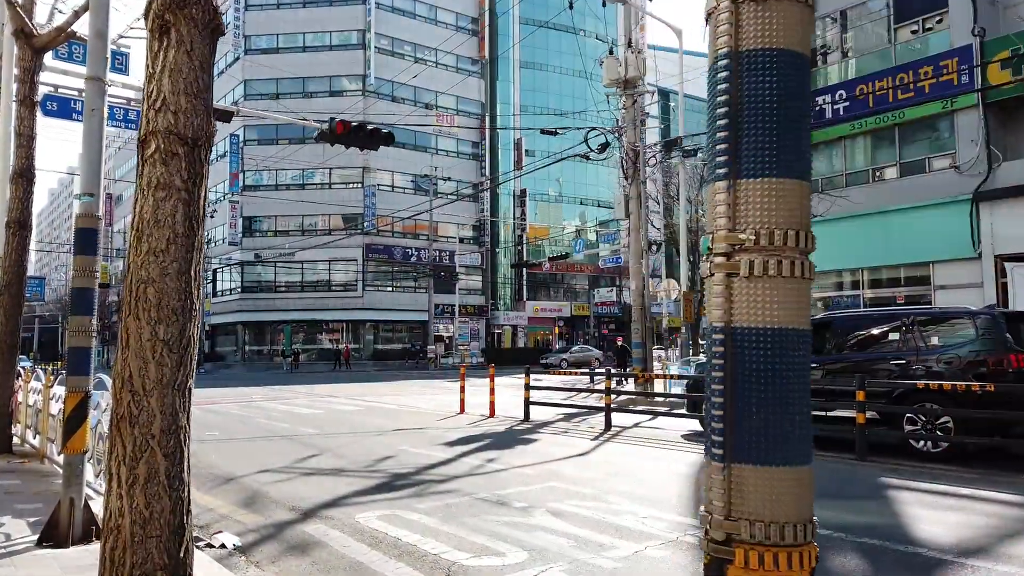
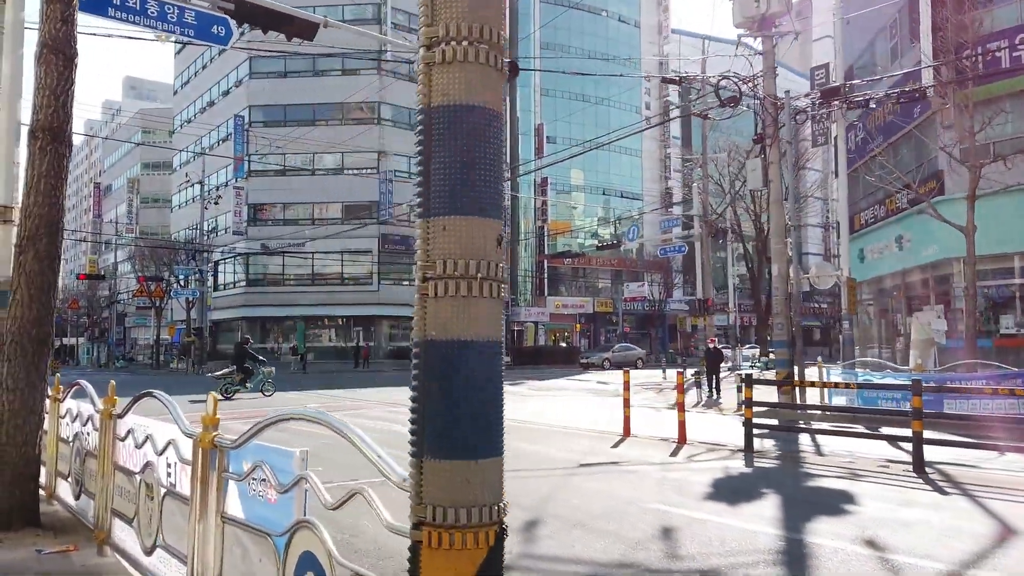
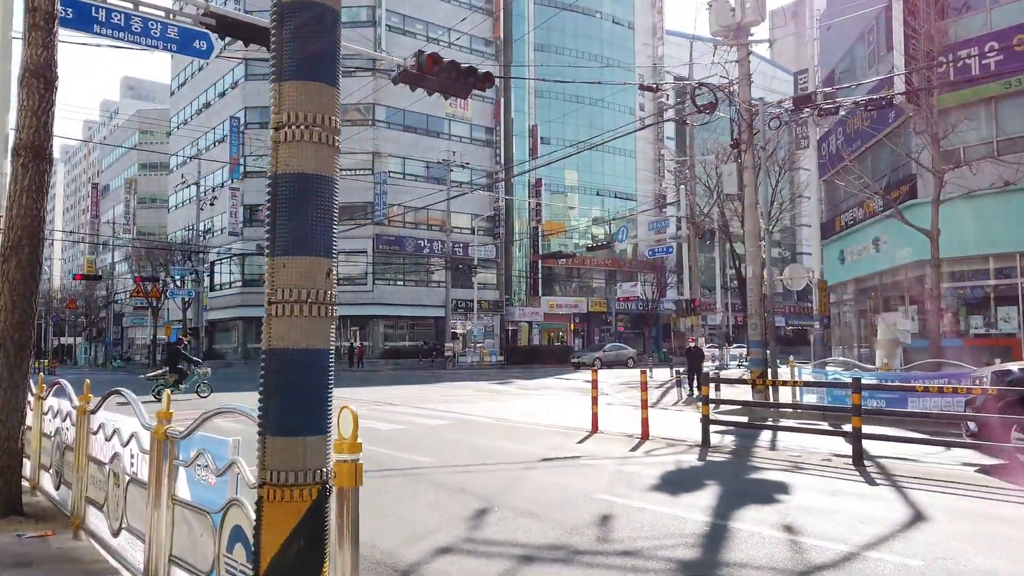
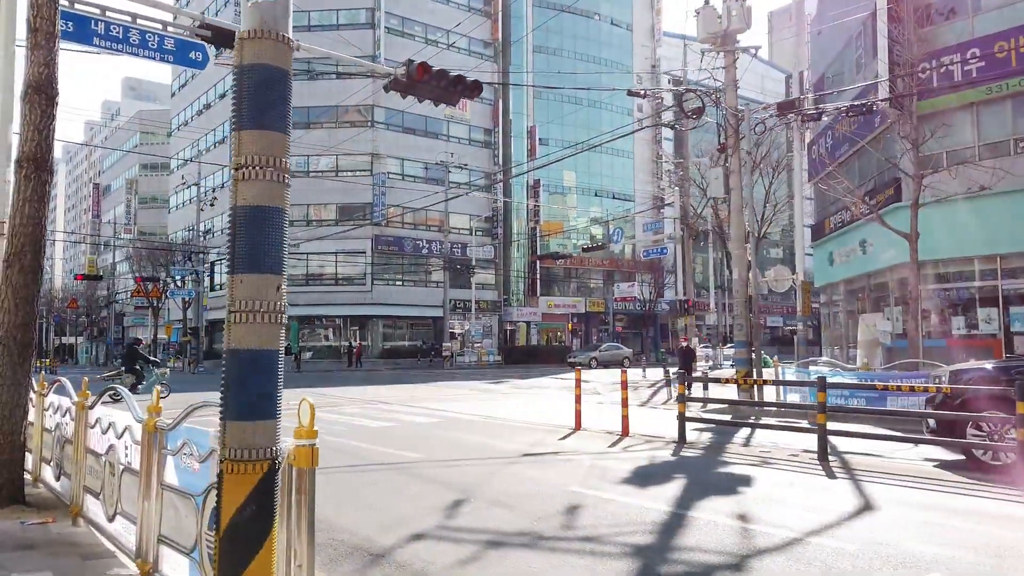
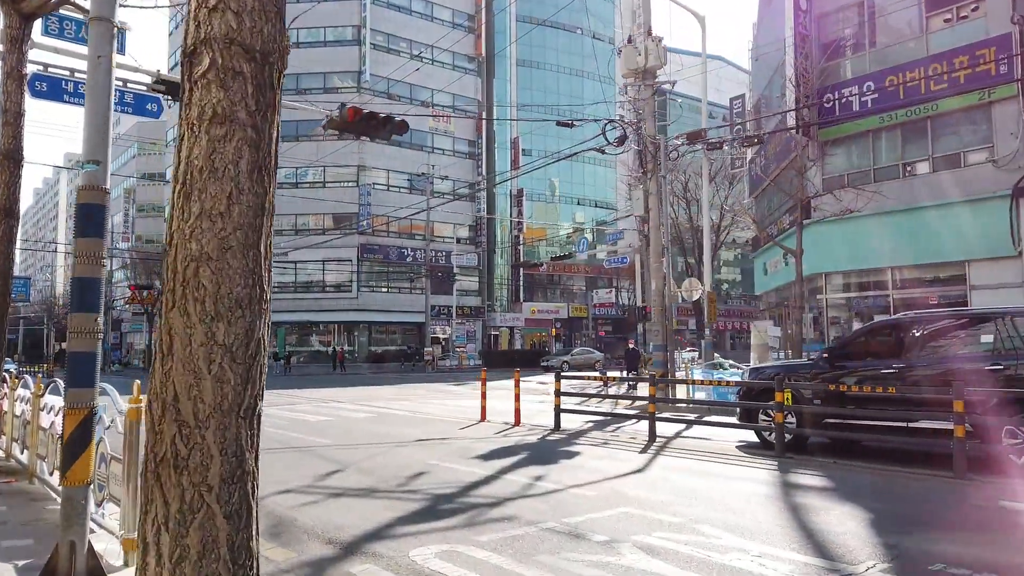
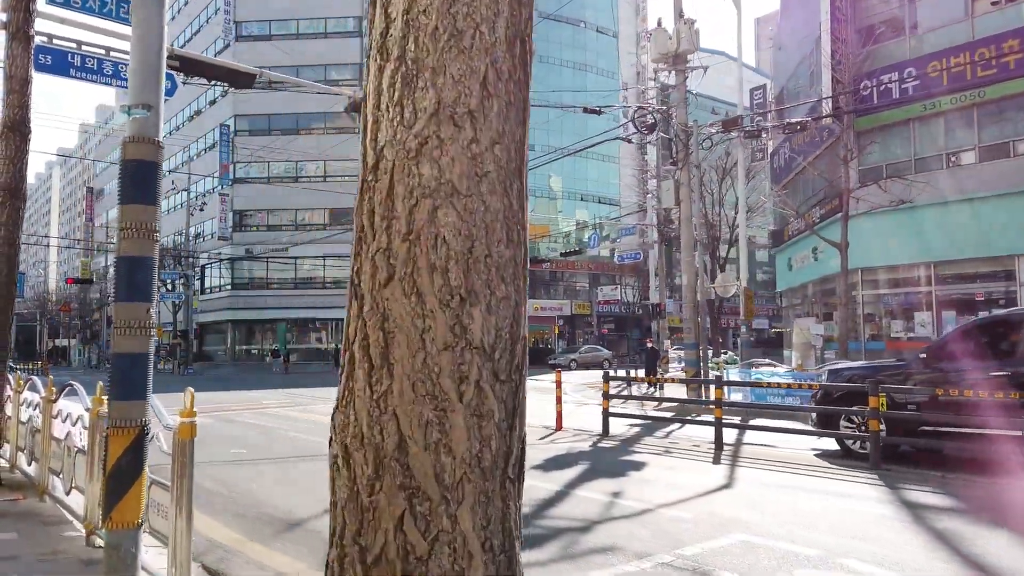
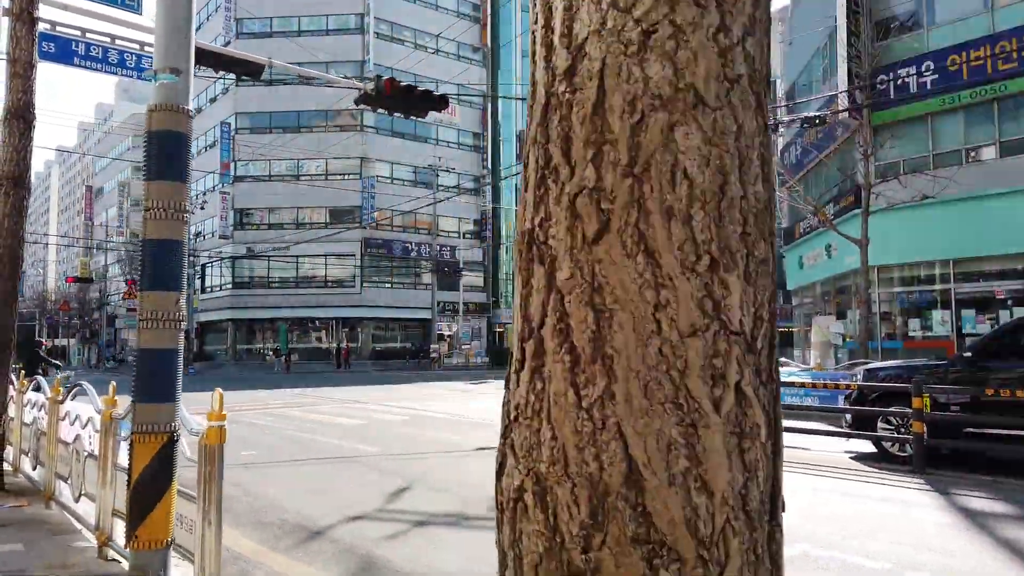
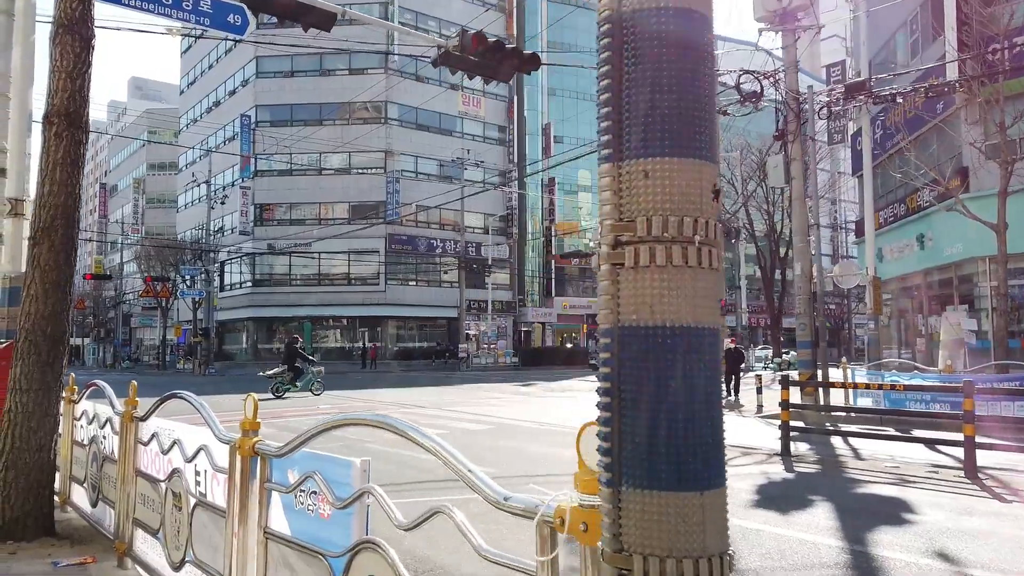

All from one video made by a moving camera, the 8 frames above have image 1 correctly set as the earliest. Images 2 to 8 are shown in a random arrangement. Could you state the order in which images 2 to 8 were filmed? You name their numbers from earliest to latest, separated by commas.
5, 6, 7, 4, 3, 2, 8
